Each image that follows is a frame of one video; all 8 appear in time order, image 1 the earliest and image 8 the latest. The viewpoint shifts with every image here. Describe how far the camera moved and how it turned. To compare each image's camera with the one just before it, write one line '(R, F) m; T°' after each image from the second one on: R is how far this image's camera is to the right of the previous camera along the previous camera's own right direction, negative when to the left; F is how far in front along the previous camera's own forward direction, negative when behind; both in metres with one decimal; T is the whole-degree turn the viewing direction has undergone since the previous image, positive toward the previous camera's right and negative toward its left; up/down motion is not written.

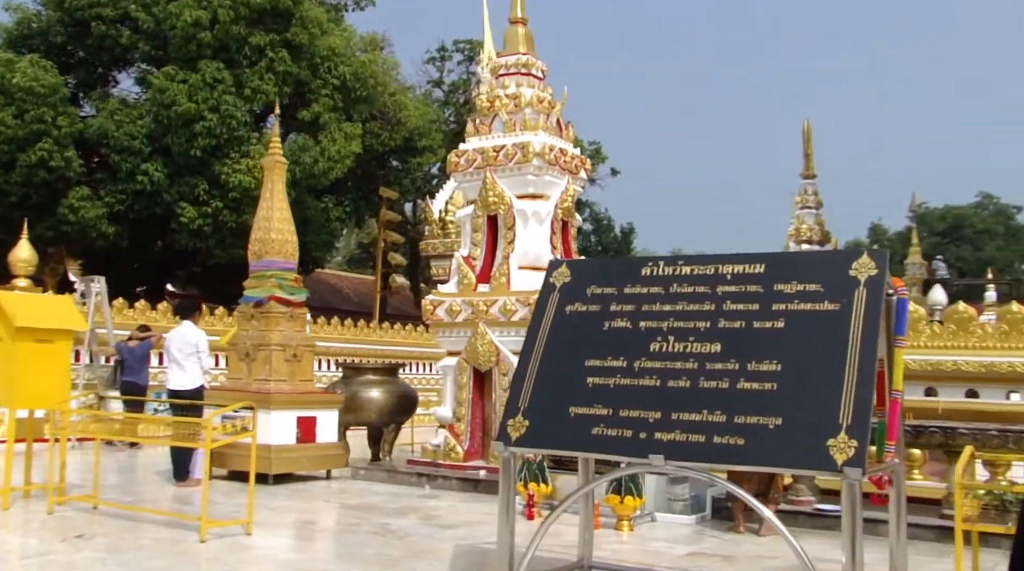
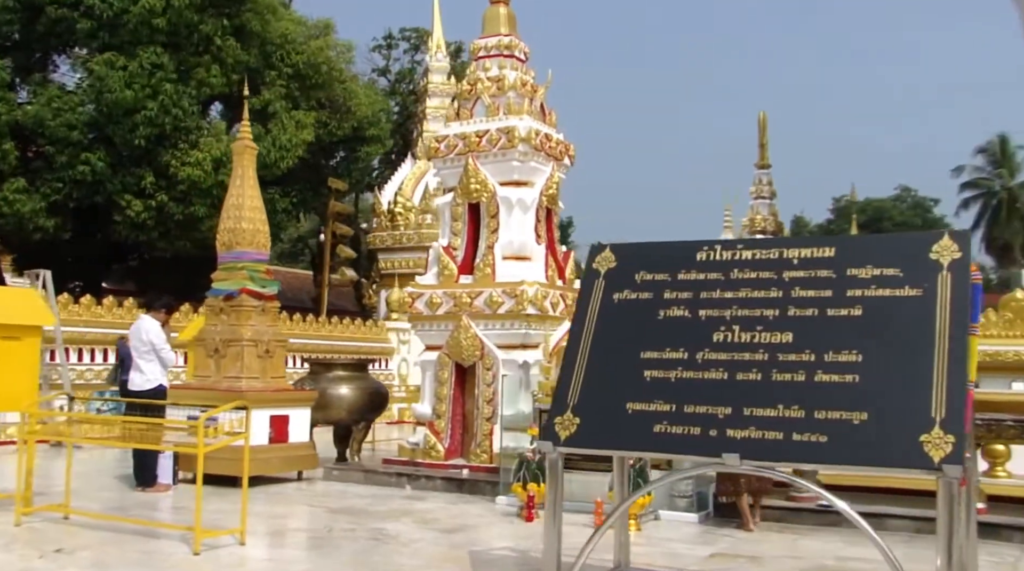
(-0.5, +0.3) m; +4°
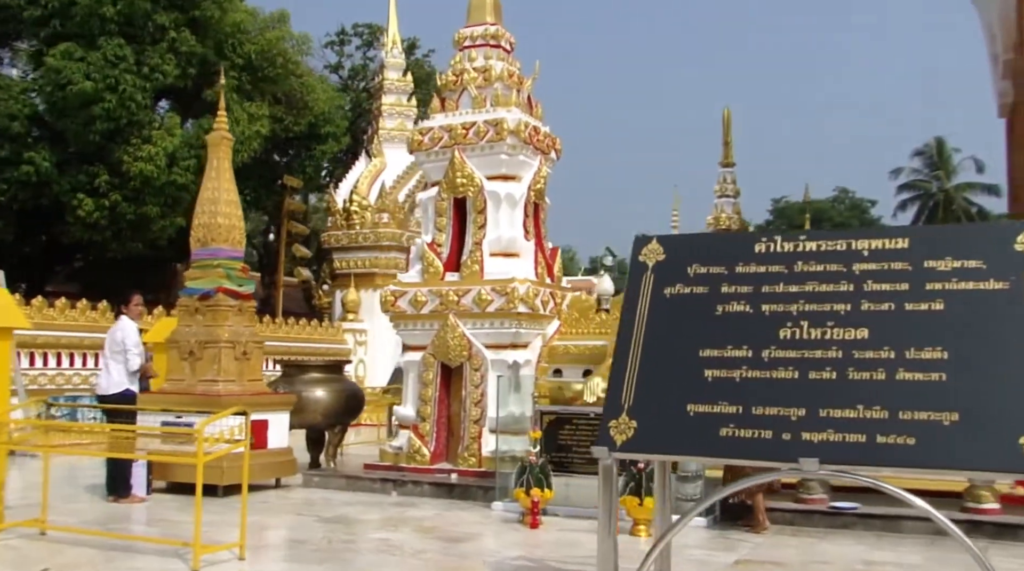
(-0.4, +0.3) m; +3°
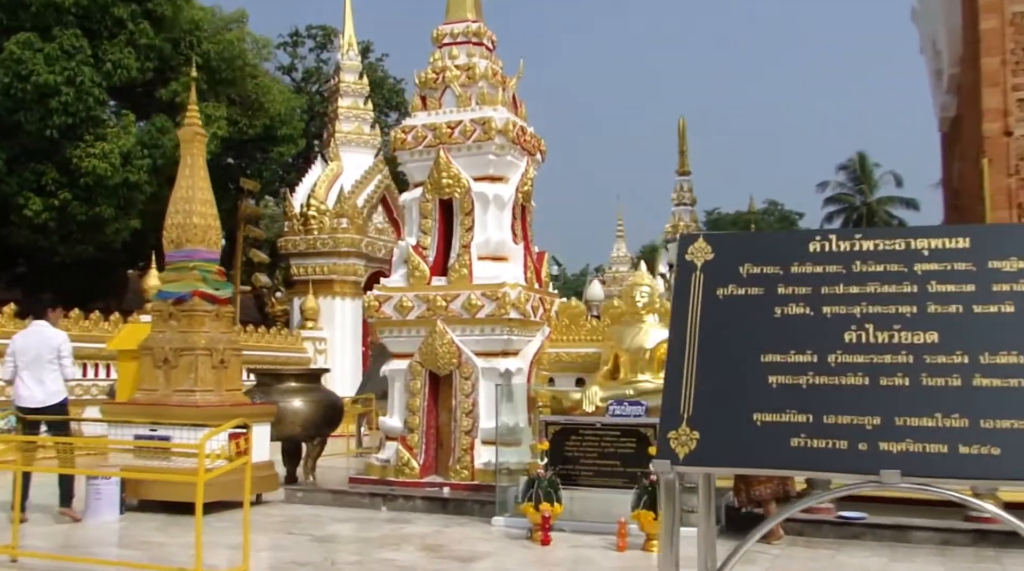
(-0.4, +0.3) m; +3°
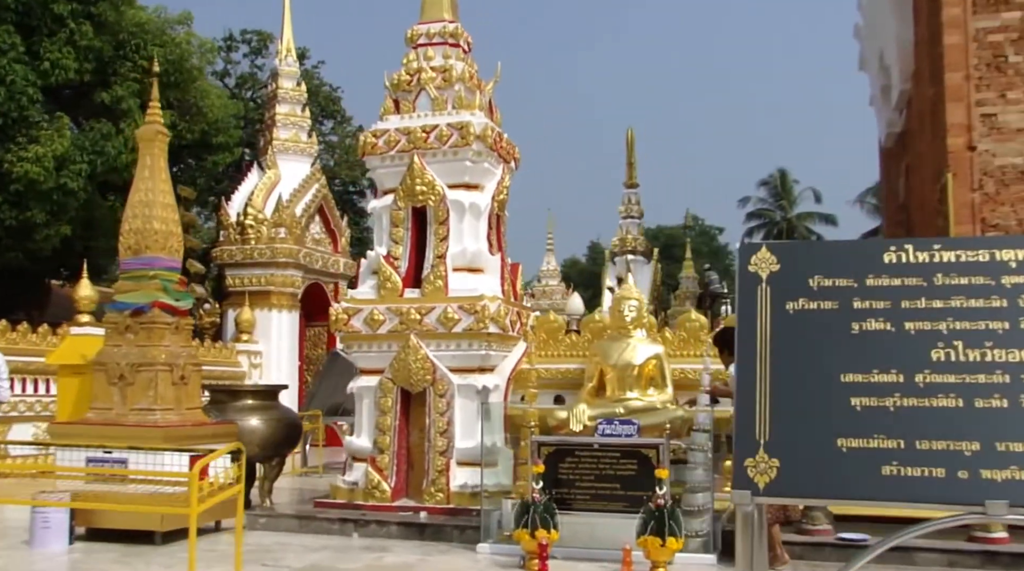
(-0.4, +0.4) m; +4°
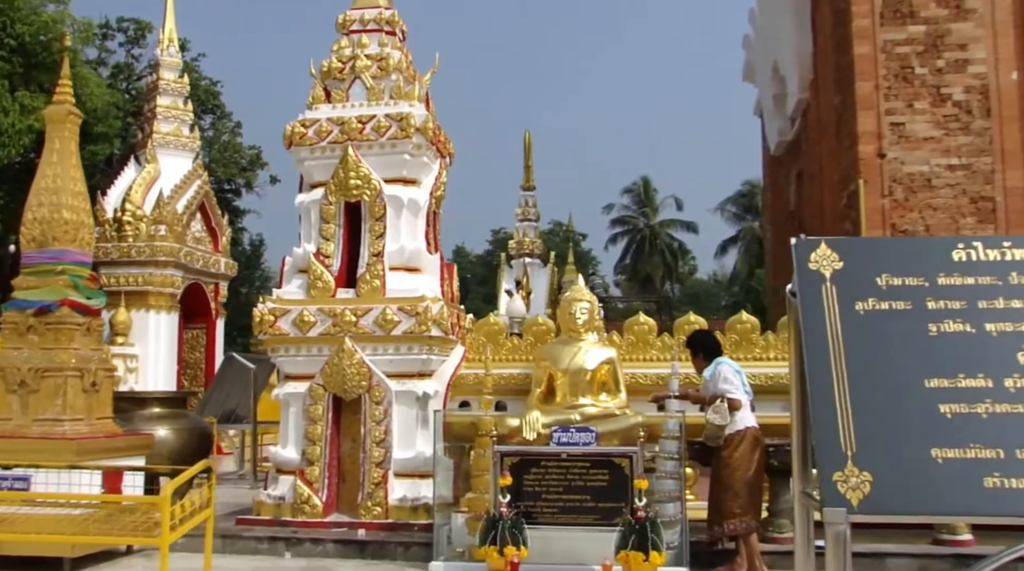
(-0.5, +0.4) m; +8°
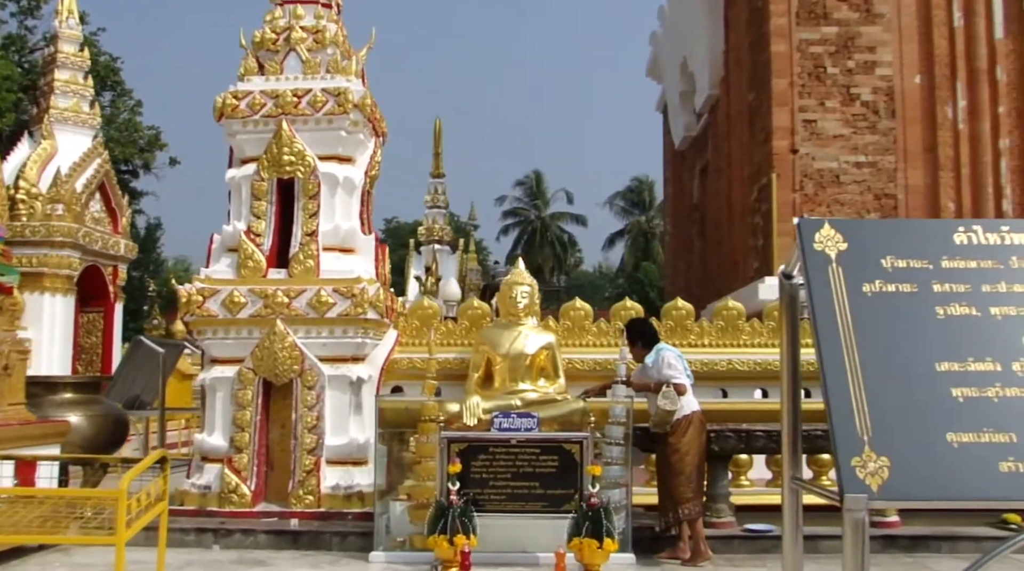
(-0.3, +0.2) m; +6°
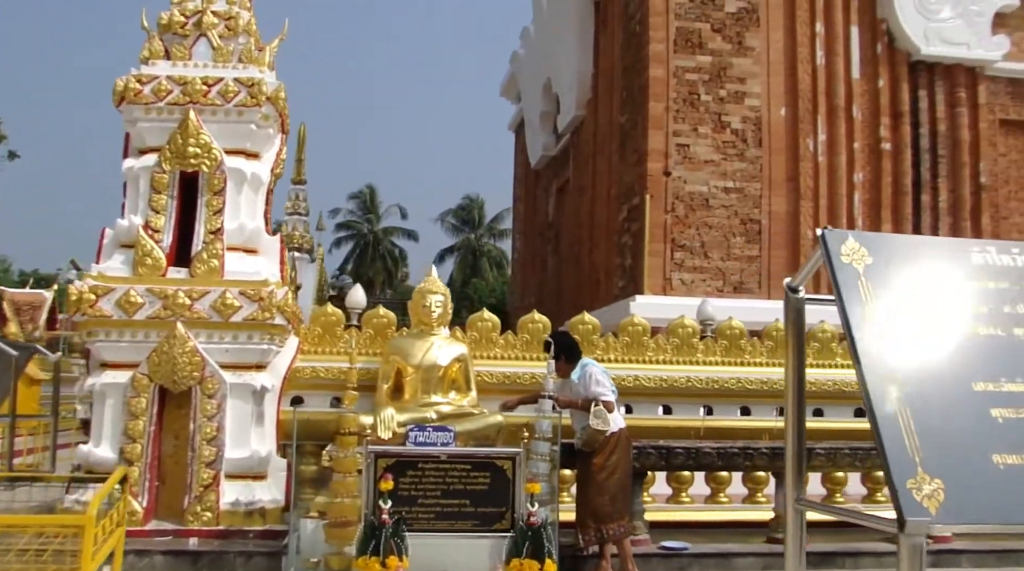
(-0.4, +0.2) m; +9°
